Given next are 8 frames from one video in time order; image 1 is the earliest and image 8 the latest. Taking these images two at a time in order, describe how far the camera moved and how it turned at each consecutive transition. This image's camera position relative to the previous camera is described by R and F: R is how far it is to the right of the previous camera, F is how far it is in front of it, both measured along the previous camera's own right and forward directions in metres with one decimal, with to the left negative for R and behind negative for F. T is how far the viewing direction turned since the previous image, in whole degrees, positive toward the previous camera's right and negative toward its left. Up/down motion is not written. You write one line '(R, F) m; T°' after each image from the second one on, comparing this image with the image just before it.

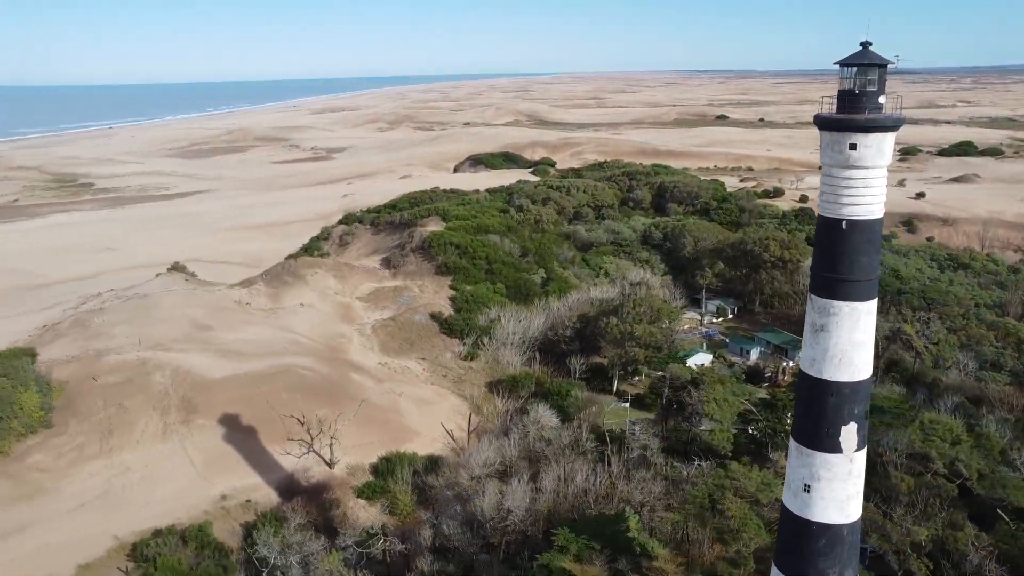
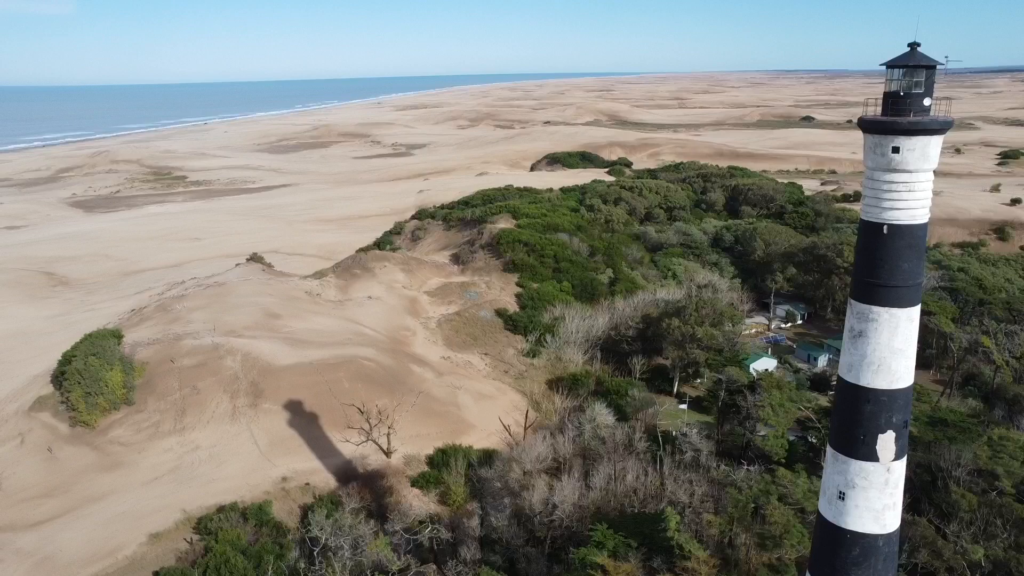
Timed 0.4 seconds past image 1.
(+0.2, -0.2) m; -5°
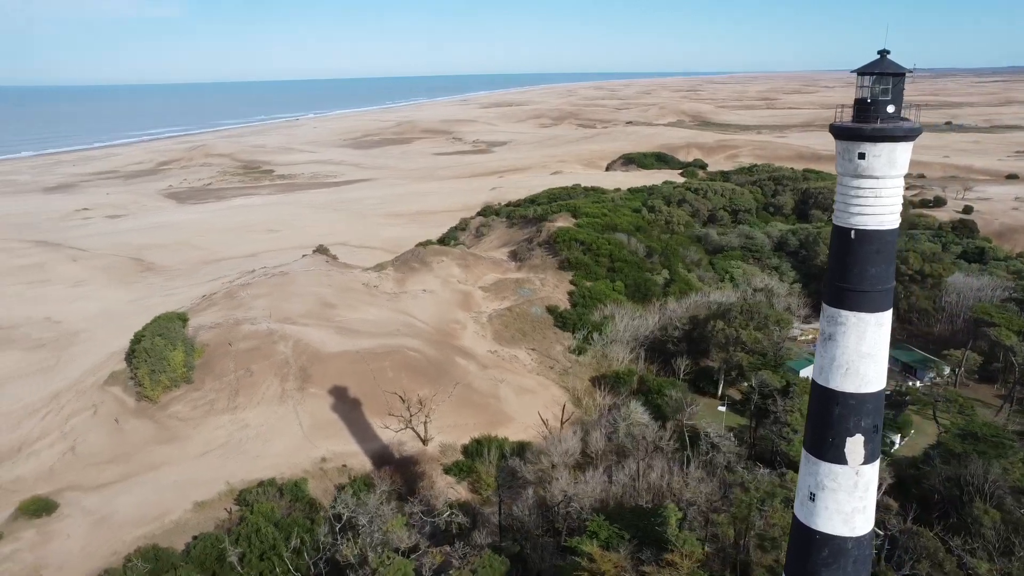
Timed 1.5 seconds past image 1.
(+0.7, -0.3) m; -5°
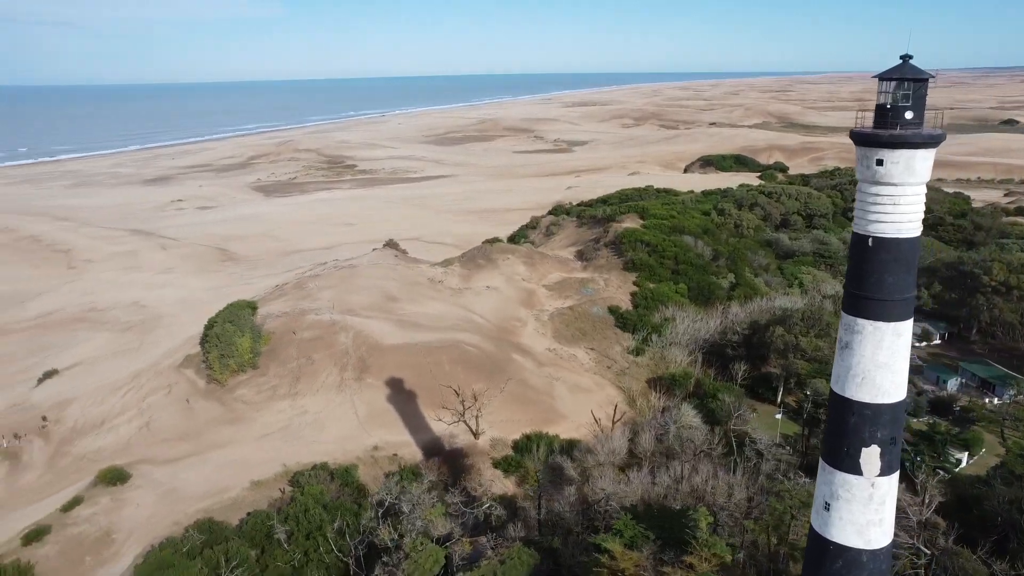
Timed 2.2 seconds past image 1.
(+0.4, -0.2) m; -5°
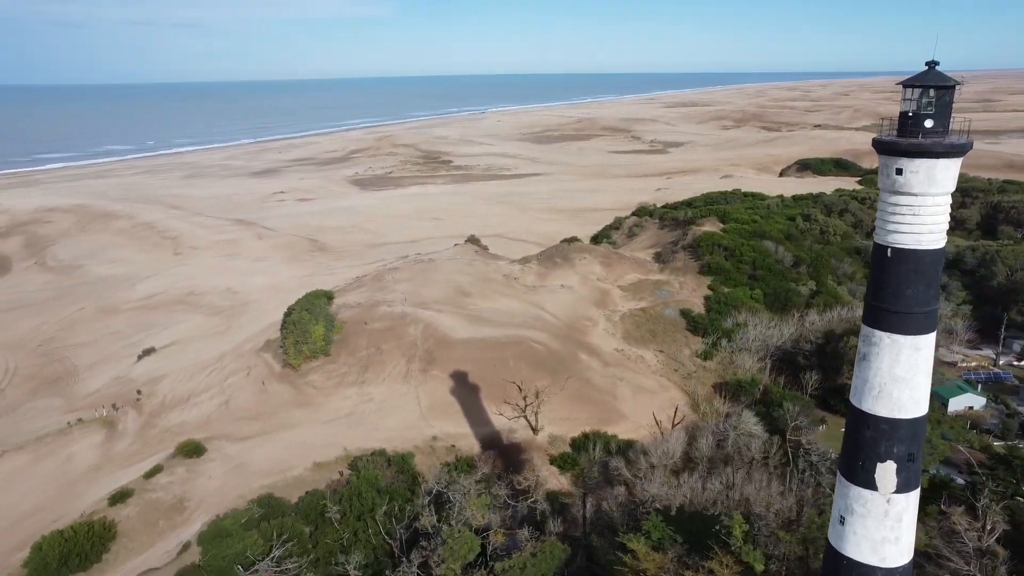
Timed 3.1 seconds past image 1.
(+0.6, -0.2) m; -6°
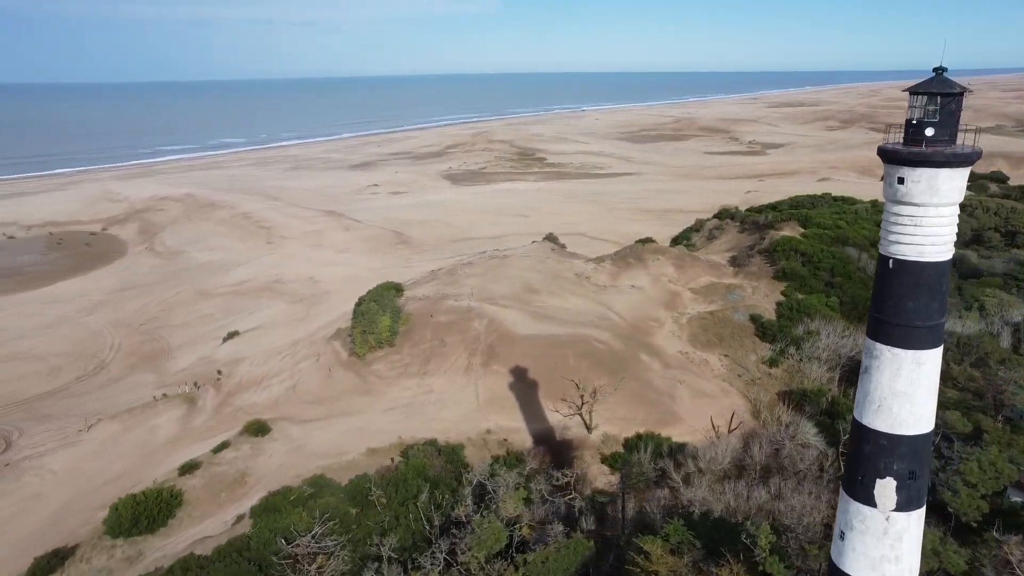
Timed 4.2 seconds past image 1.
(+0.7, -0.2) m; -6°
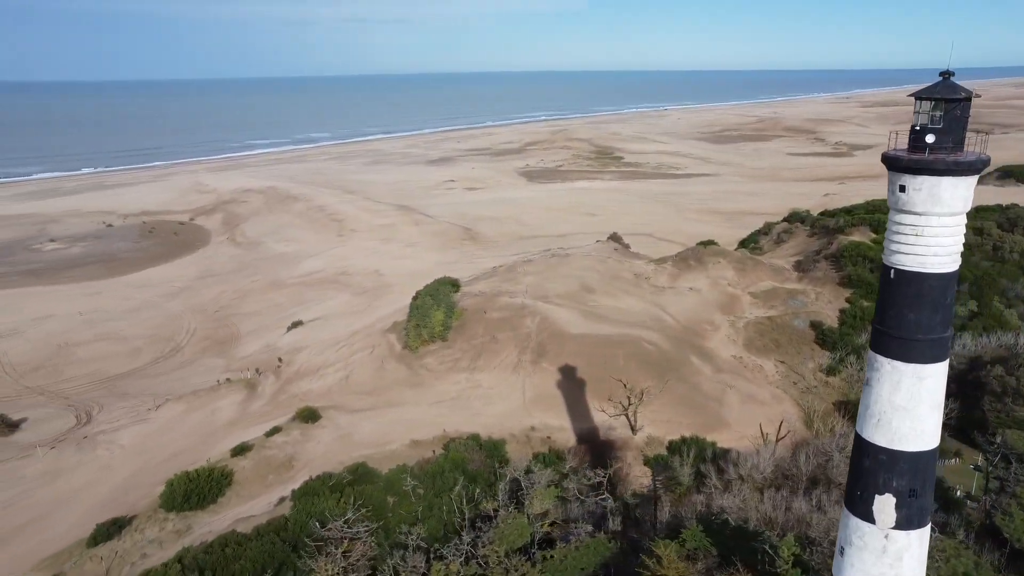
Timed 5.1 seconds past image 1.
(+0.6, -0.1) m; -5°
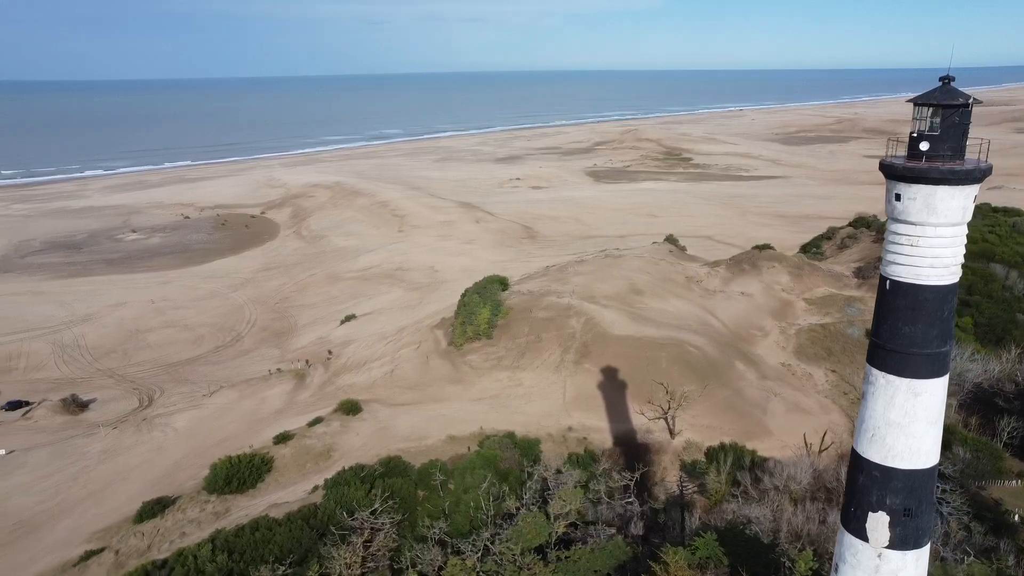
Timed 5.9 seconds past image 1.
(+0.5, -0.1) m; -5°
